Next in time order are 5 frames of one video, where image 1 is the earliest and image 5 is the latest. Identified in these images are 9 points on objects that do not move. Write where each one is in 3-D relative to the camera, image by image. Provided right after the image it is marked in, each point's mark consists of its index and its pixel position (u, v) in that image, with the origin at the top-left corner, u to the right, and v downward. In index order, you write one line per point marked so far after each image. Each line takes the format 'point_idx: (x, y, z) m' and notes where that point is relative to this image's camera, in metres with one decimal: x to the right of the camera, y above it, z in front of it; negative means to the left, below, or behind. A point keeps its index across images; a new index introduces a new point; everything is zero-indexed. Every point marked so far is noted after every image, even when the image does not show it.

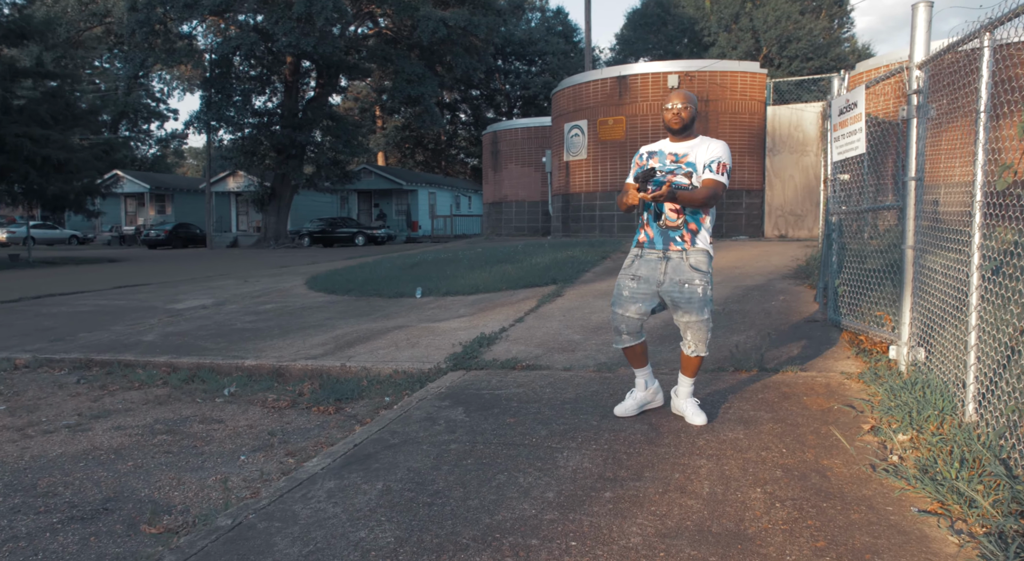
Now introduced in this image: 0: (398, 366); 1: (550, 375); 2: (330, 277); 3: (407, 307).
0: (-0.9, -0.7, +6.2) m
1: (+0.3, -0.7, +5.7) m
2: (-2.8, 0.0, +11.9) m
3: (-1.3, -0.3, +9.1) m
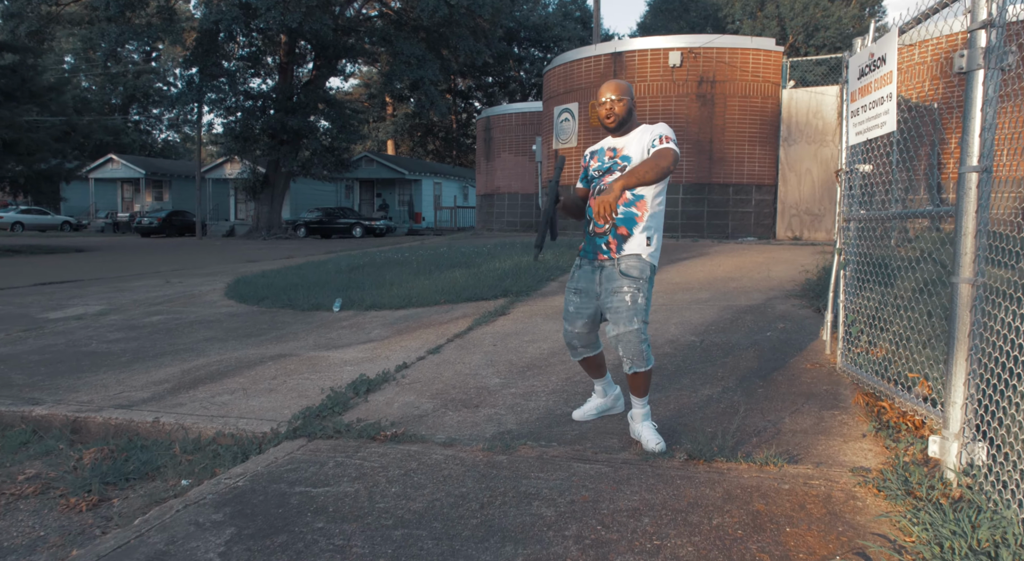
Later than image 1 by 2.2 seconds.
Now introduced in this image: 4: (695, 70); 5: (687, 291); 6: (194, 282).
0: (-1.7, -0.8, +4.4) m
1: (-0.5, -0.9, +3.8) m
2: (-3.4, 0.0, +10.1) m
3: (-1.9, -0.4, +7.3) m
4: (+3.4, +3.9, +14.1) m
5: (+1.8, -0.1, +8.0) m
6: (-4.6, 0.0, +11.2) m
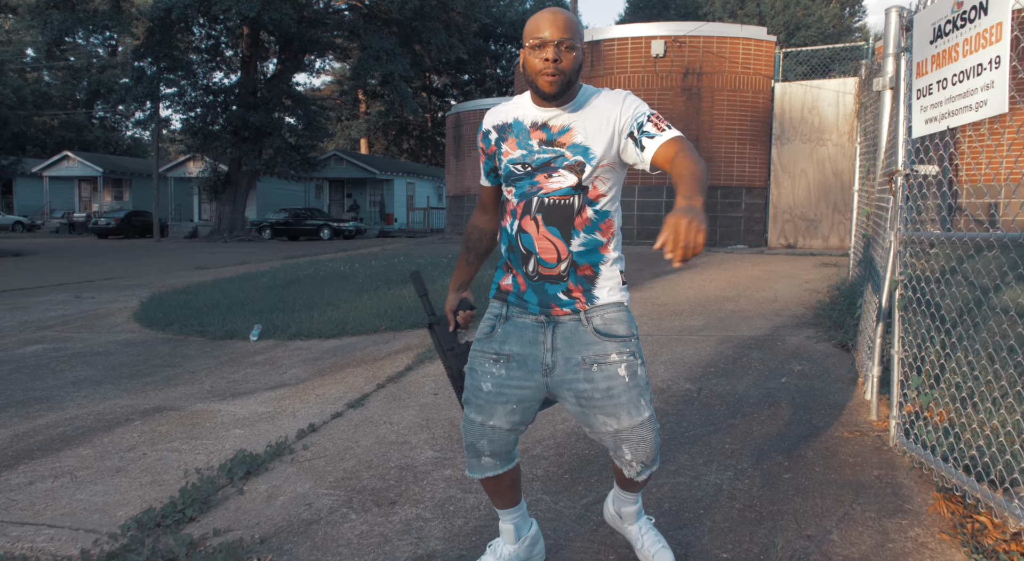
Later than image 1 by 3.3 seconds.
0: (-1.9, -1.0, +3.0) m
1: (-0.7, -1.1, +2.5) m
2: (-3.9, -0.2, +8.7) m
3: (-2.3, -0.6, +5.9) m
4: (+2.8, +3.7, +12.8) m
5: (+1.4, -0.3, +6.7) m
6: (-5.1, -0.2, +9.7) m
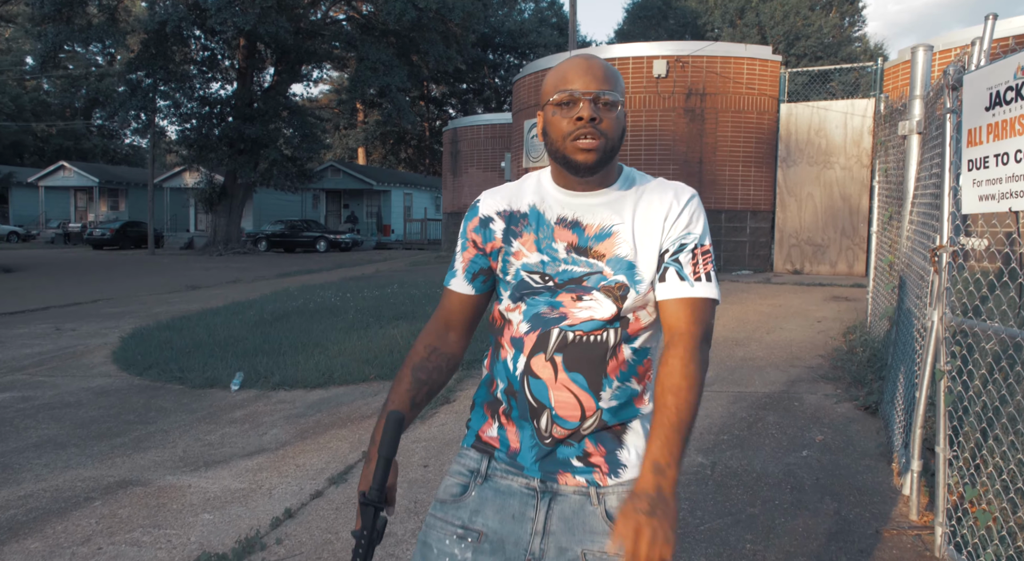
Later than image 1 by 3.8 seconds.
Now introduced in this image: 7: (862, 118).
0: (-2.0, -1.4, +2.6) m
1: (-0.8, -1.4, +2.1) m
2: (-3.9, -0.6, +8.3) m
3: (-2.3, -1.0, +5.5) m
4: (+2.8, +3.3, +12.5) m
5: (+1.4, -0.7, +6.3) m
6: (-5.1, -0.6, +9.3) m
7: (+5.5, +2.5, +11.9) m
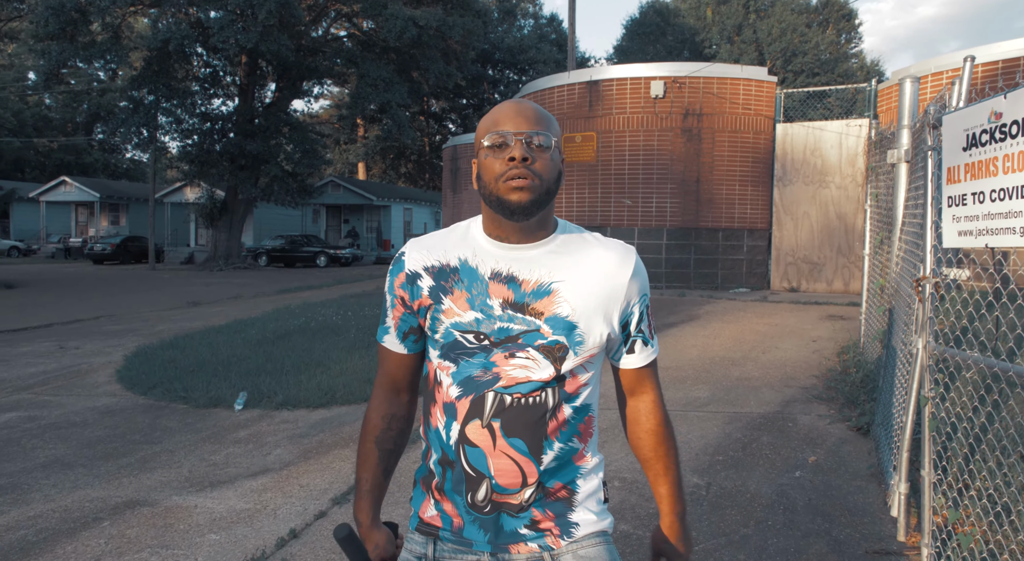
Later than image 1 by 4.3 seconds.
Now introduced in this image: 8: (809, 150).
0: (-2.0, -1.5, +2.7) m
1: (-0.8, -1.5, +2.2) m
2: (-3.9, -0.8, +8.4) m
3: (-2.3, -1.2, +5.6) m
4: (+2.8, +3.0, +12.7) m
5: (+1.4, -0.9, +6.4) m
6: (-5.1, -0.8, +9.4) m
7: (+5.4, +2.2, +12.1) m
8: (+4.9, +2.1, +12.5) m
